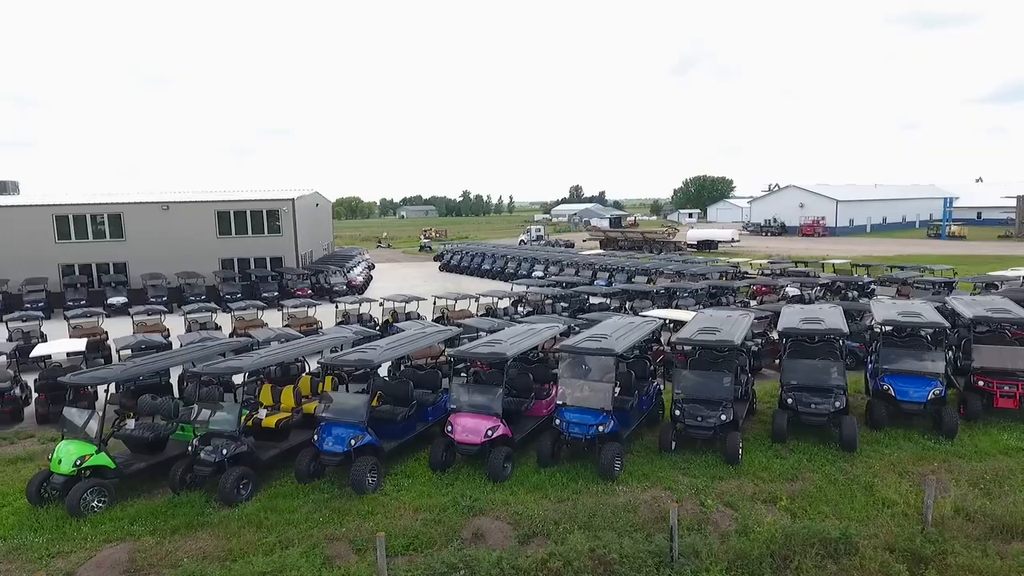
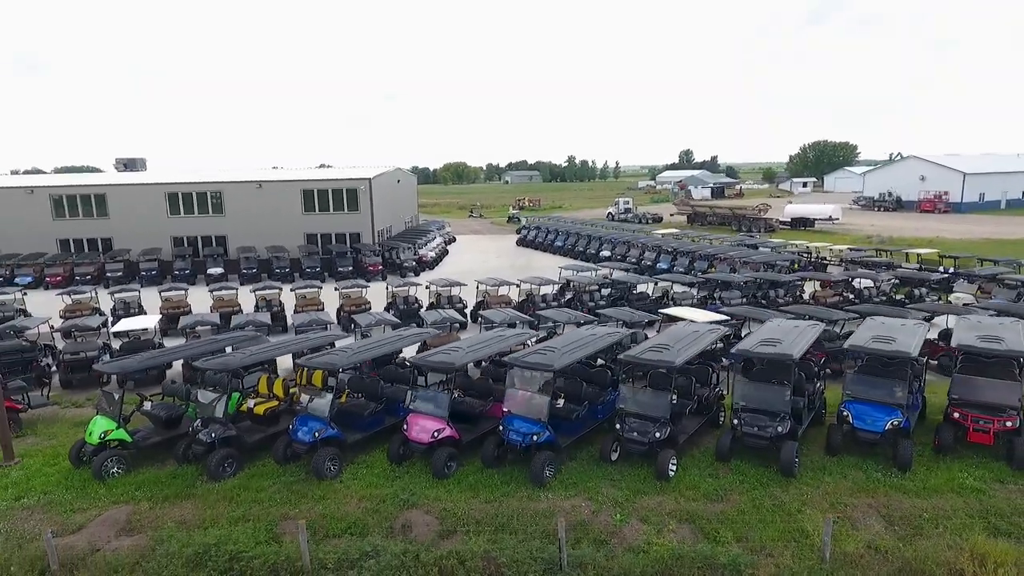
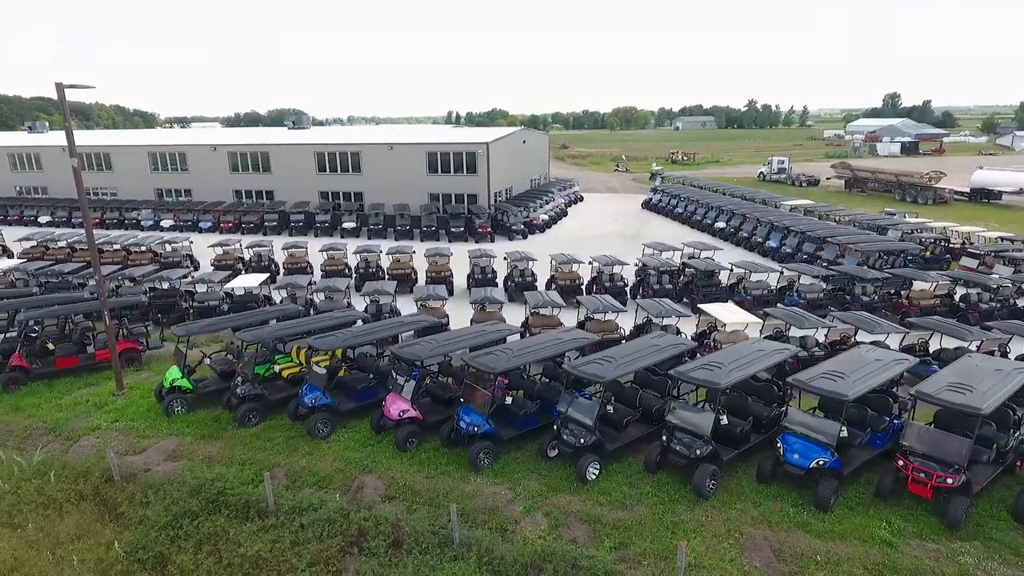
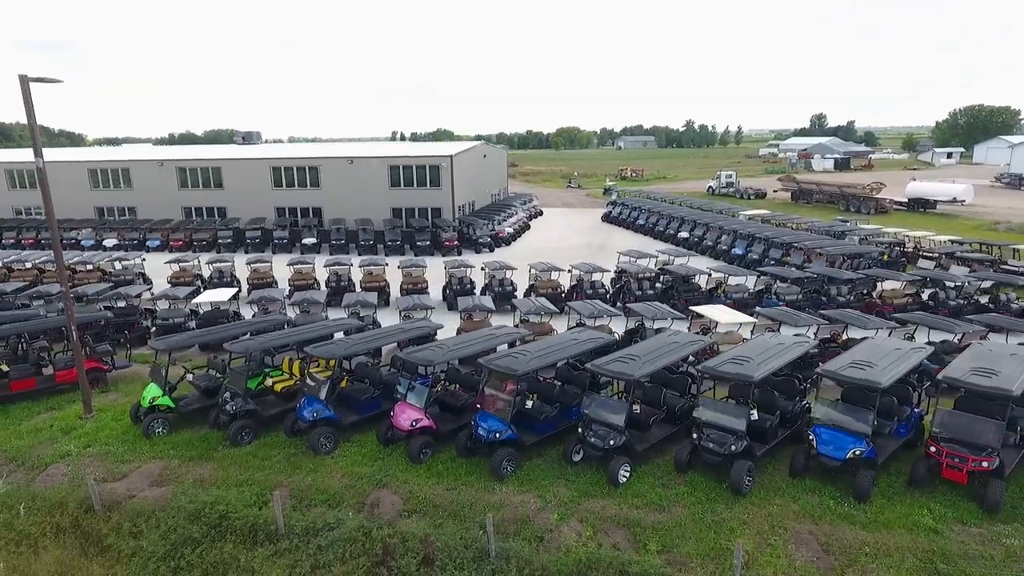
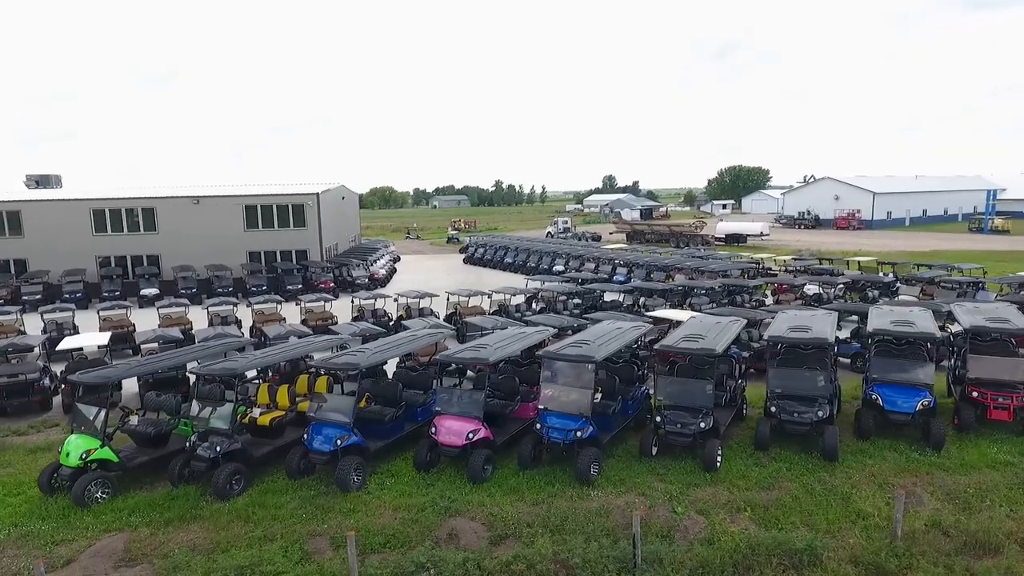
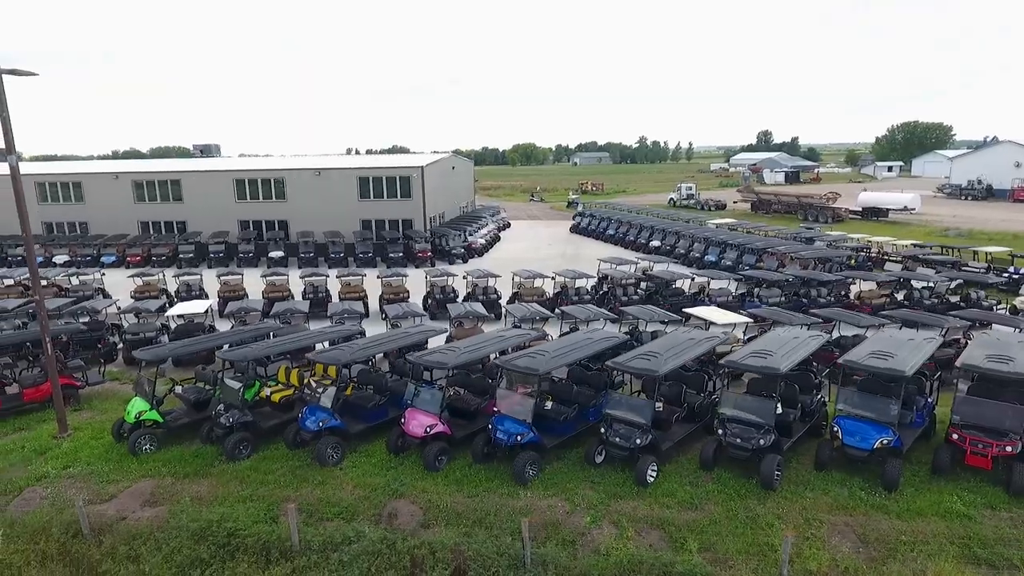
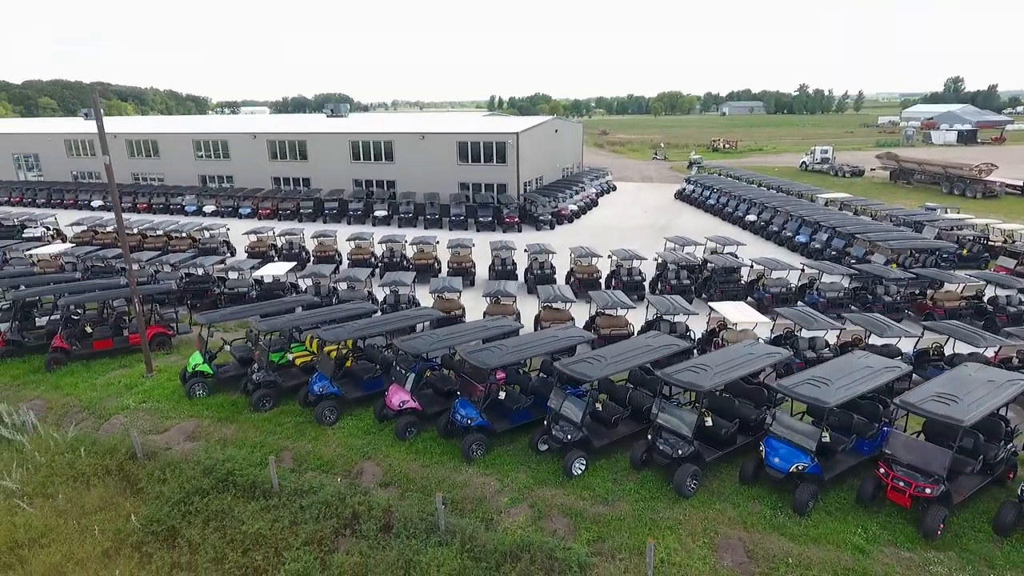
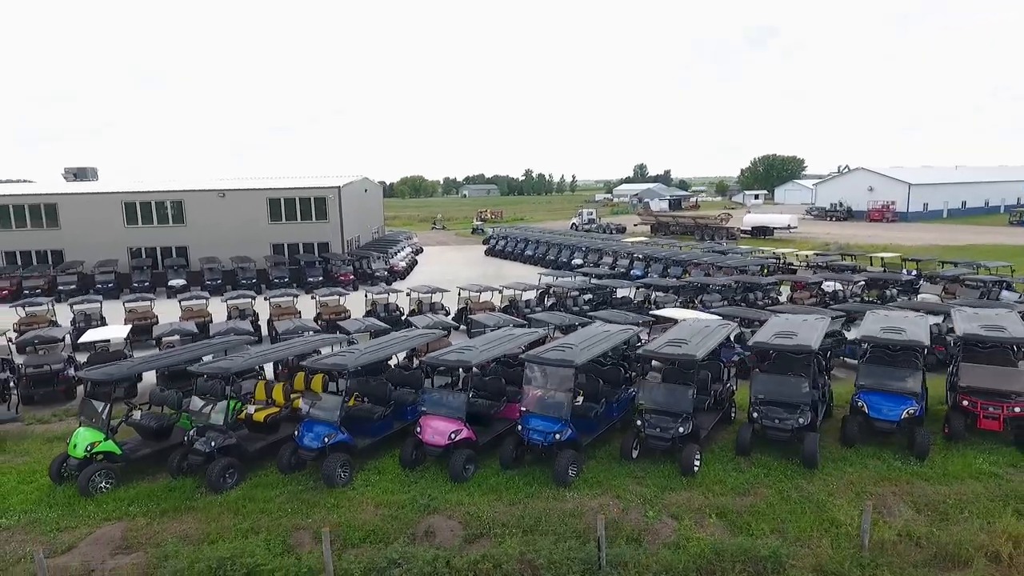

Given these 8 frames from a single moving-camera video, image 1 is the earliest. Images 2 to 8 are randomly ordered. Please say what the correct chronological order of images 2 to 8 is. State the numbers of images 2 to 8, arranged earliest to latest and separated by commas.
5, 8, 2, 6, 4, 3, 7
